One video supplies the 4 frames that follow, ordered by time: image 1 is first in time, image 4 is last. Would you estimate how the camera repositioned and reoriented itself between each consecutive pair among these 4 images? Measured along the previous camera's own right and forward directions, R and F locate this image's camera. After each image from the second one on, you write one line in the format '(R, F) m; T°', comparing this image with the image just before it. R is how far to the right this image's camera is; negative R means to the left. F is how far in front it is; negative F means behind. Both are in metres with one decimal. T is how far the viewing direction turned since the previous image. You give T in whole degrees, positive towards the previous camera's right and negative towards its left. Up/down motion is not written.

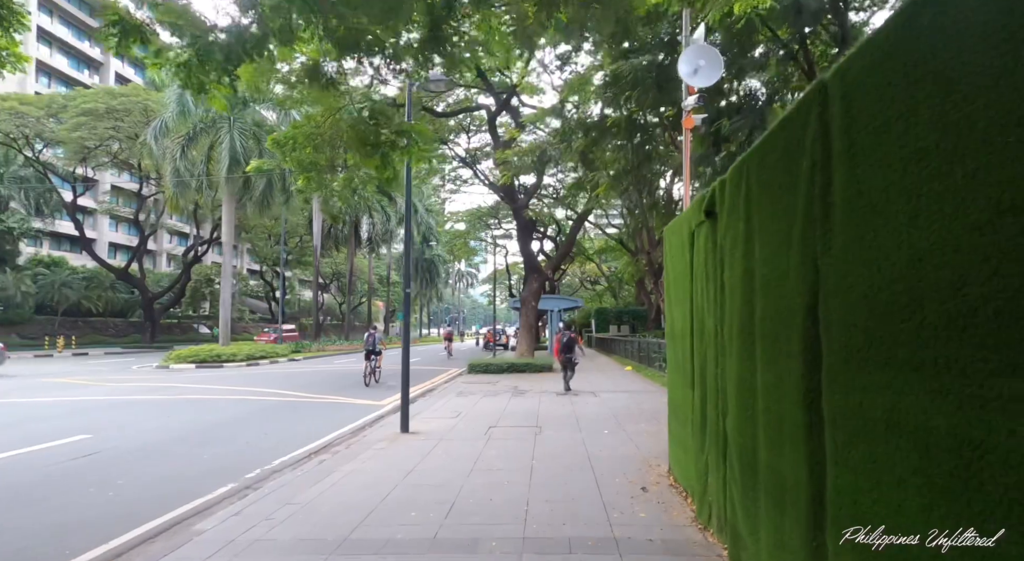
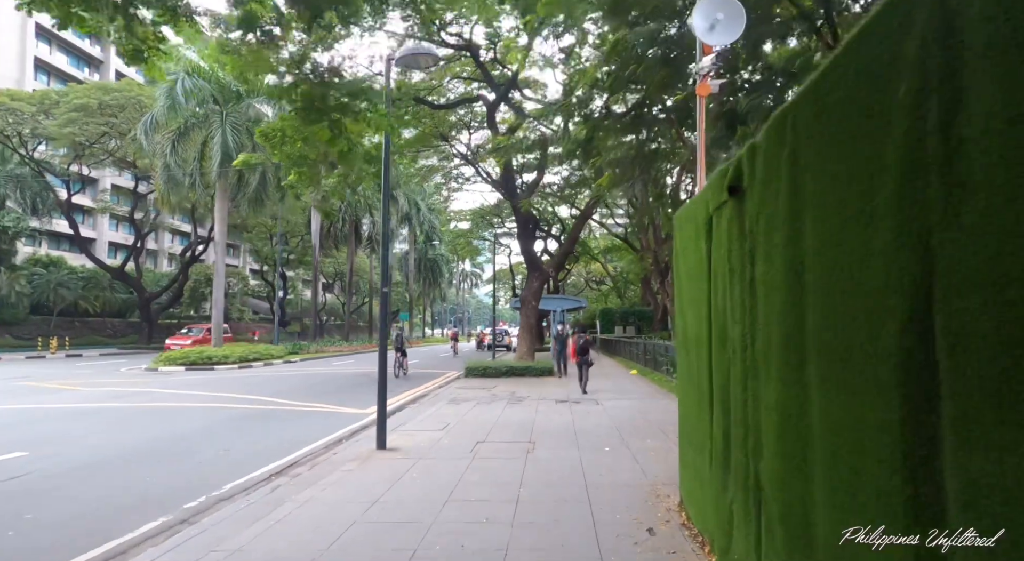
(+0.2, +0.9) m; -1°
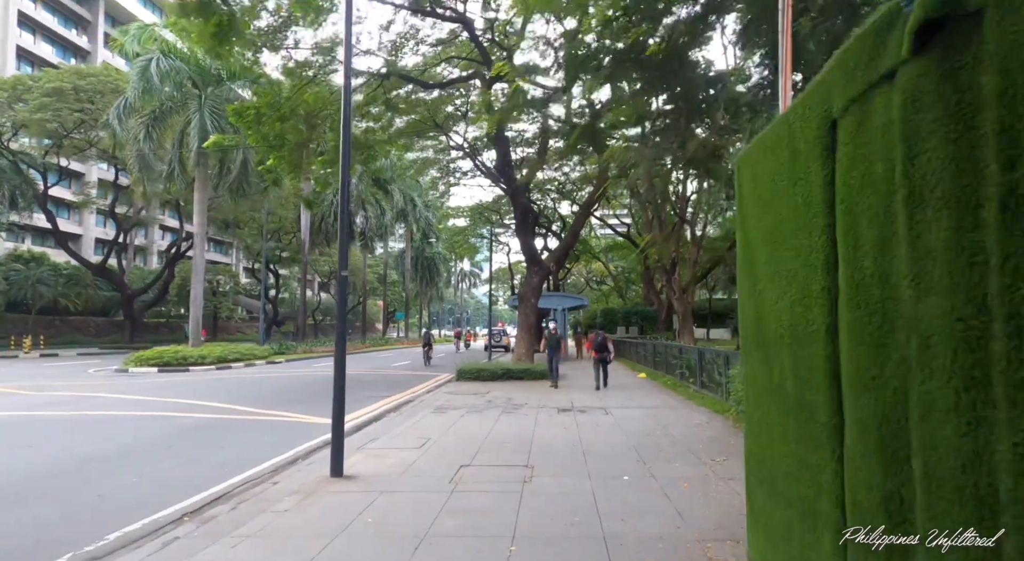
(+0.1, +1.6) m; 0°
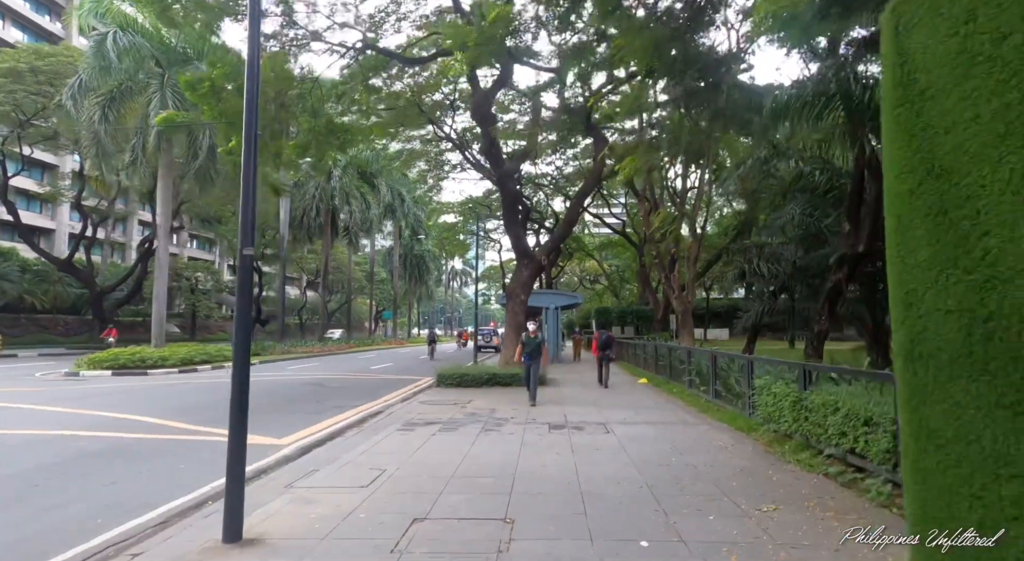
(+0.2, +1.7) m; +1°
